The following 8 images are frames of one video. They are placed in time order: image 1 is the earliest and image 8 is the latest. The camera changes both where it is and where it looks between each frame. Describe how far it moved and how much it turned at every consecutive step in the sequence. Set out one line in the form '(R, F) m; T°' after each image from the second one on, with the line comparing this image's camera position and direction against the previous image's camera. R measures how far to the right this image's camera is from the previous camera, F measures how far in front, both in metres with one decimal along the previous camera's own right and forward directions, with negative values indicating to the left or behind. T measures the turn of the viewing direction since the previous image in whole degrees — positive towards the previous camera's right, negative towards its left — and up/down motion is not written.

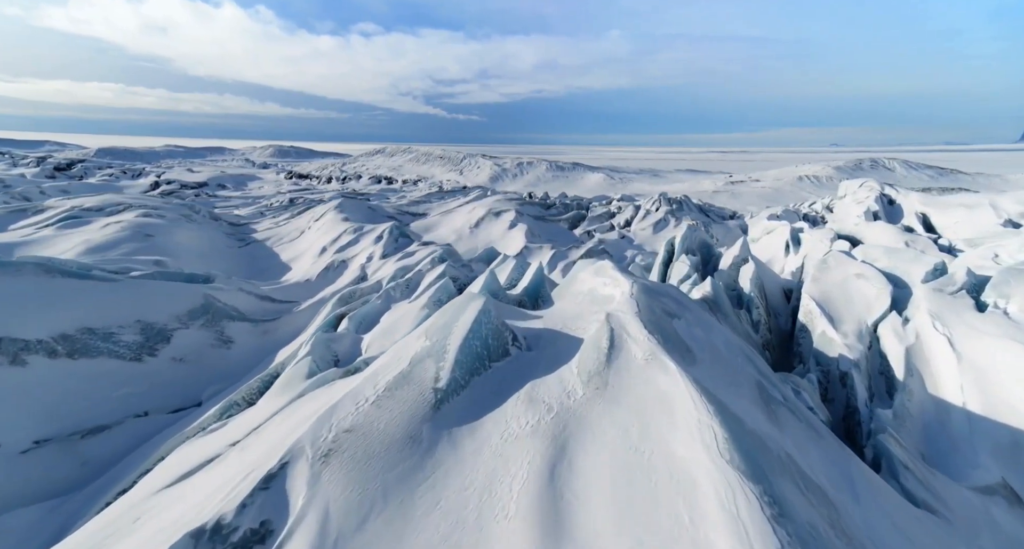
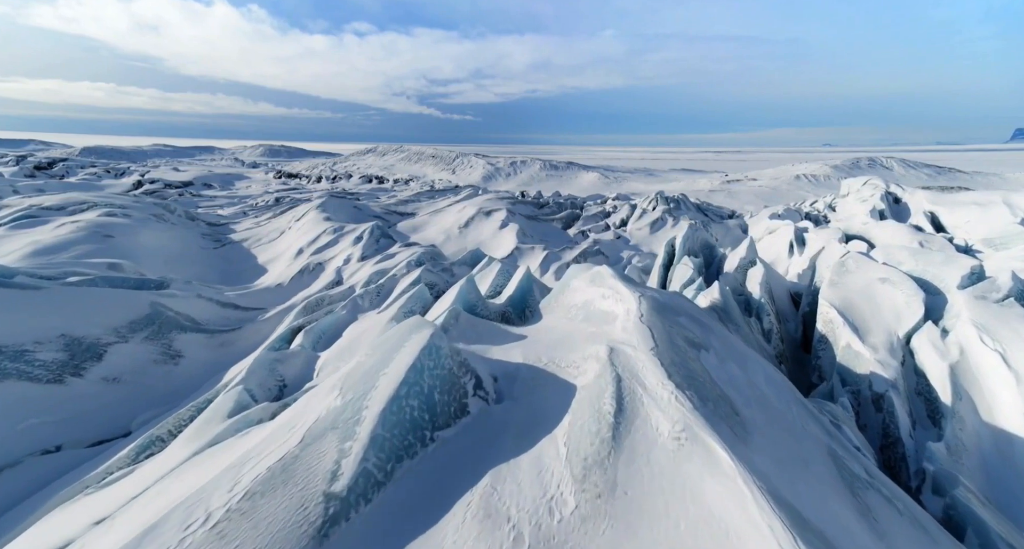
(+0.2, +1.2) m; +1°
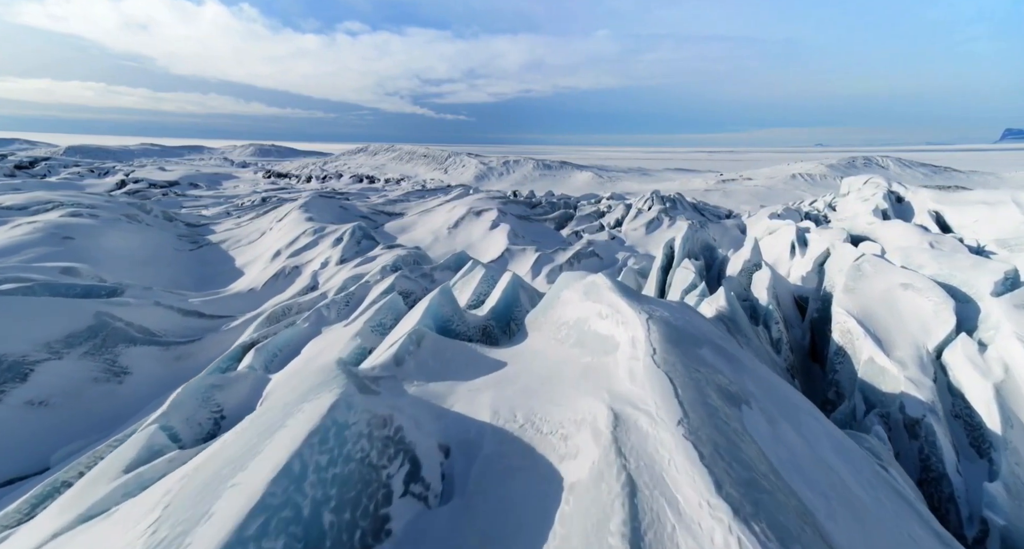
(+0.2, +1.0) m; +1°
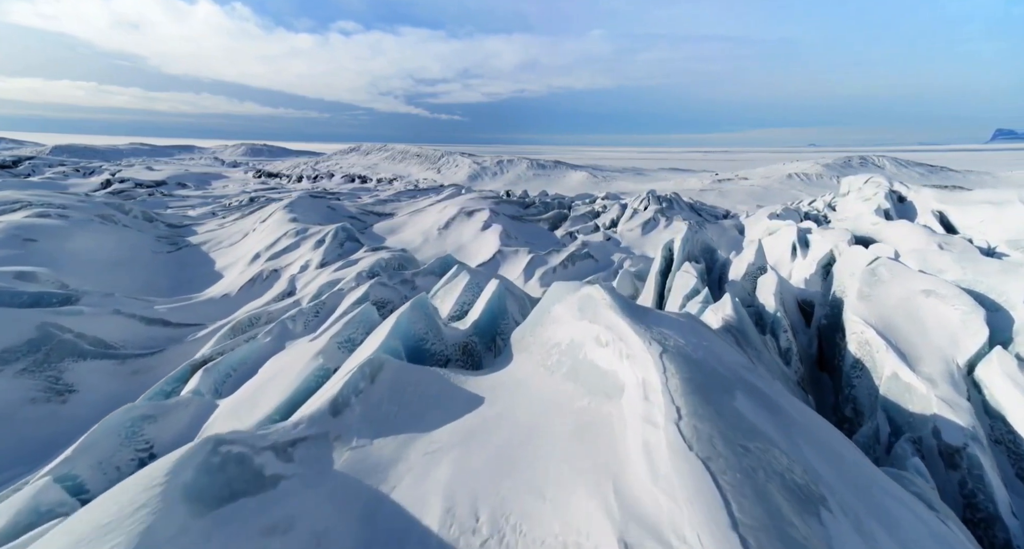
(+0.1, +0.8) m; +1°
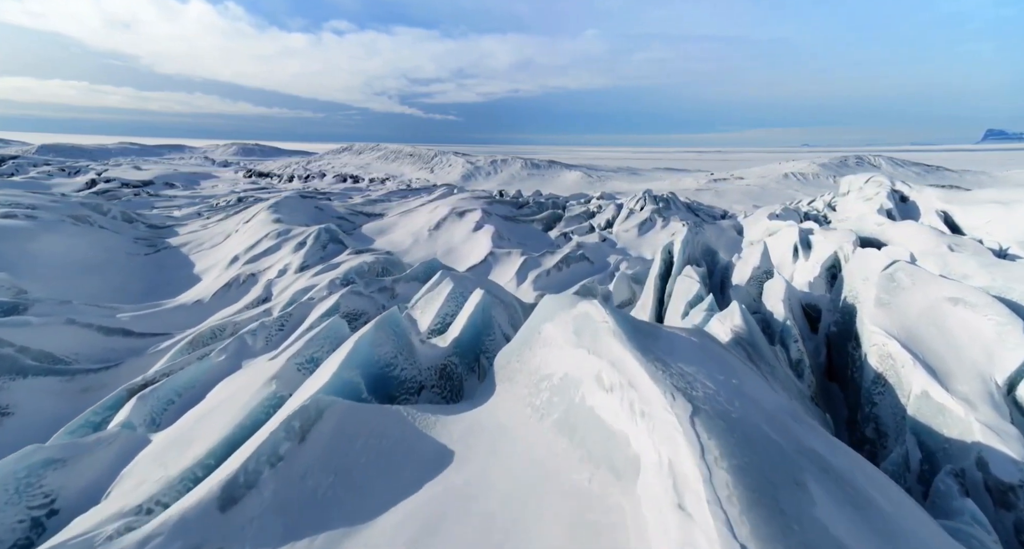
(+0.1, +0.8) m; +1°
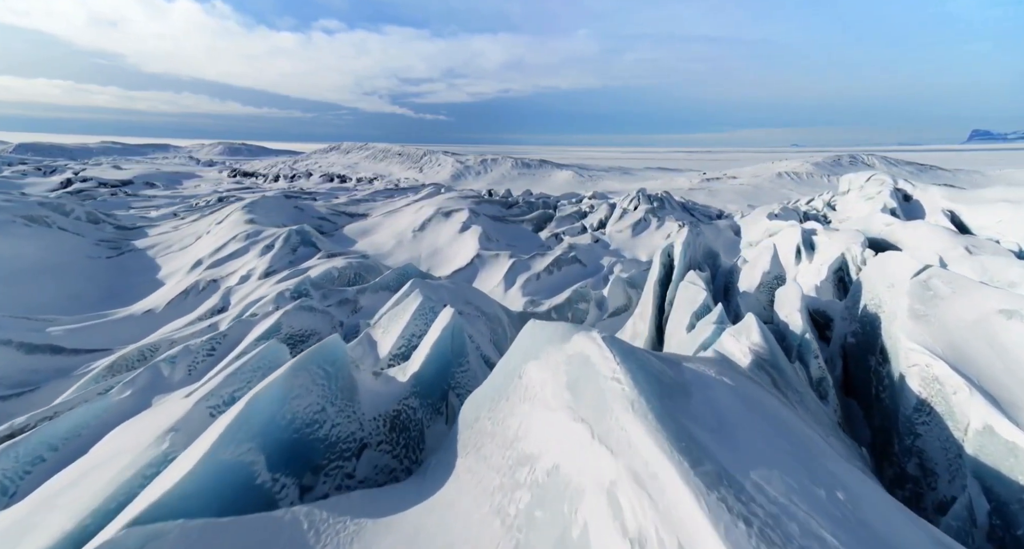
(+0.1, +1.2) m; +1°
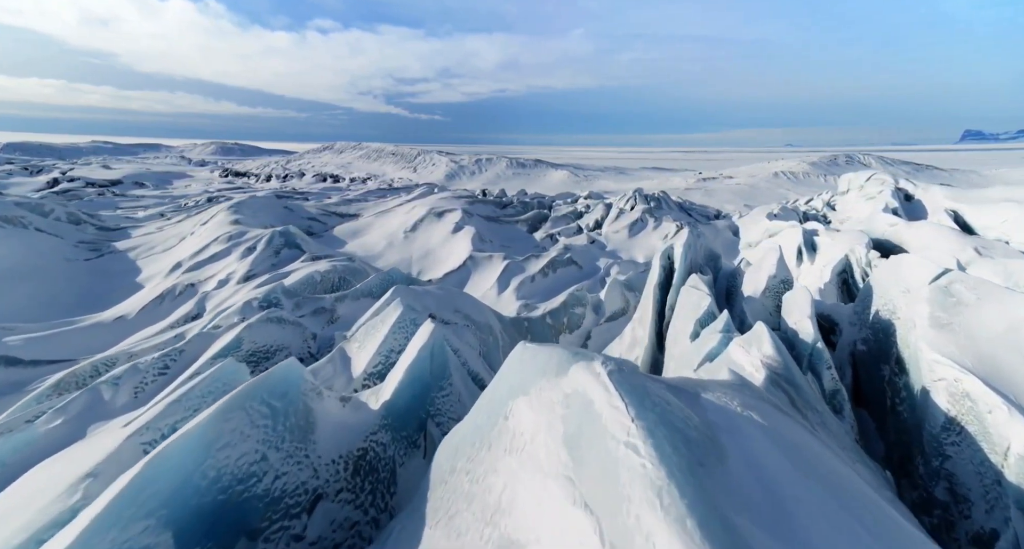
(+0.1, +0.6) m; +1°
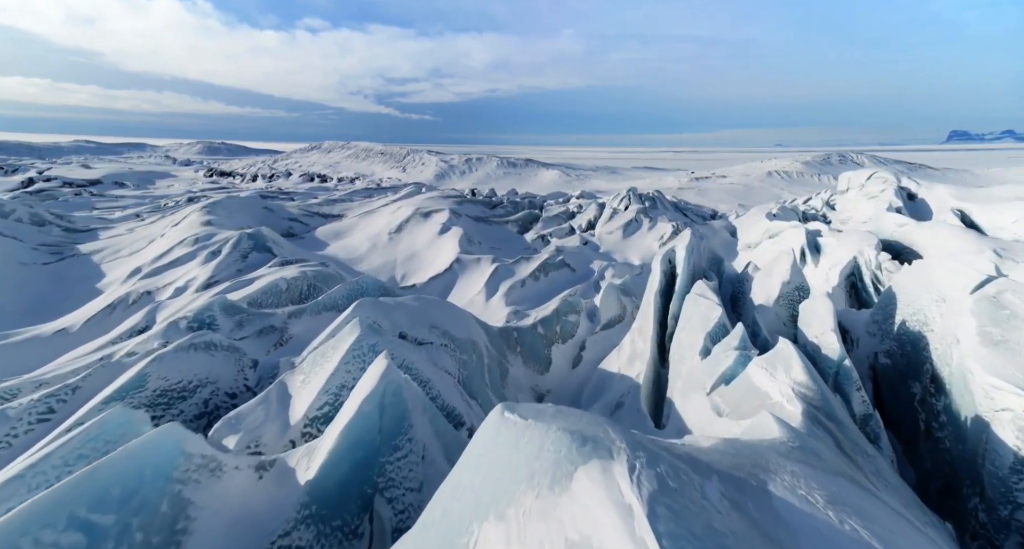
(+0.1, +1.0) m; +1°
